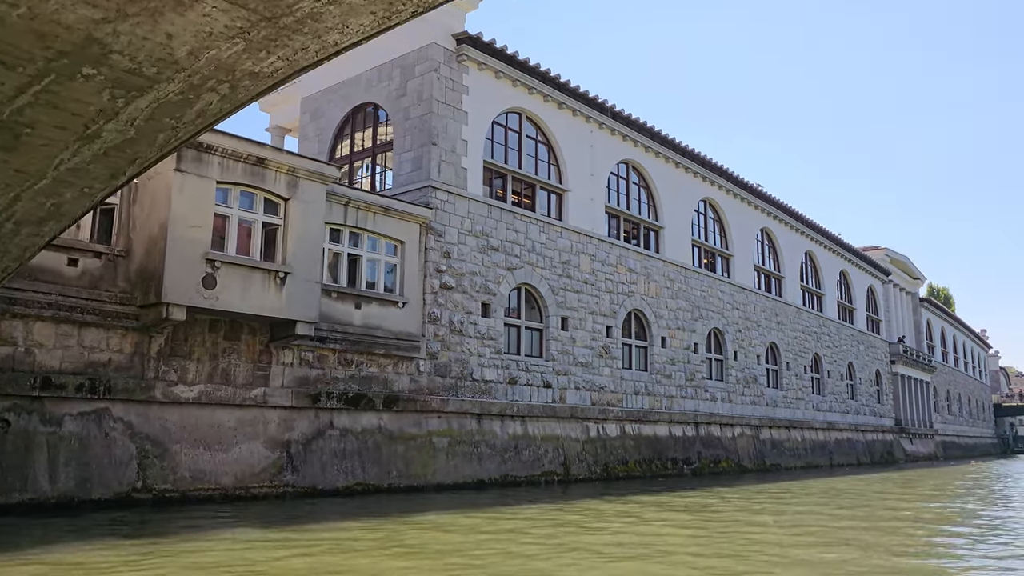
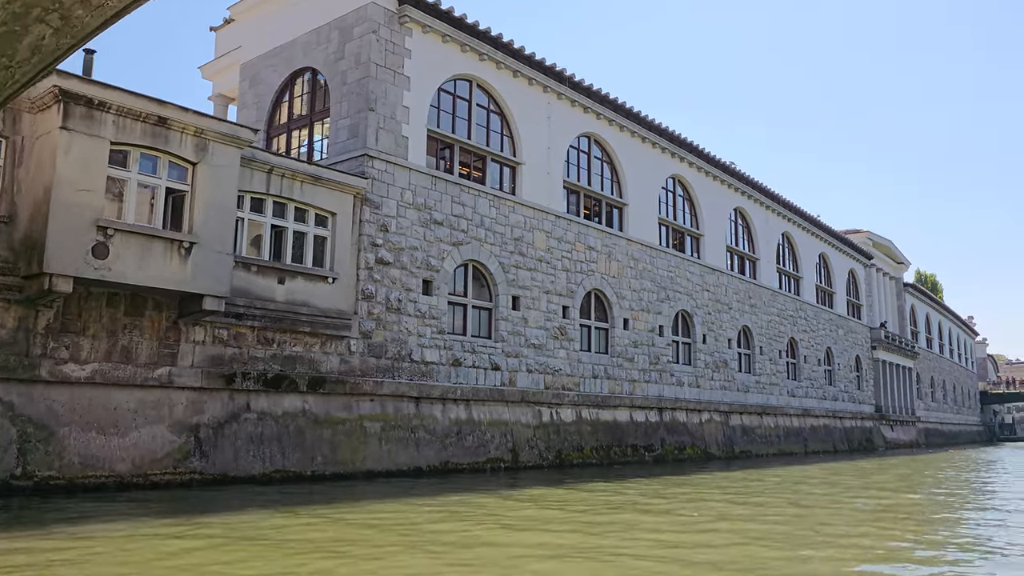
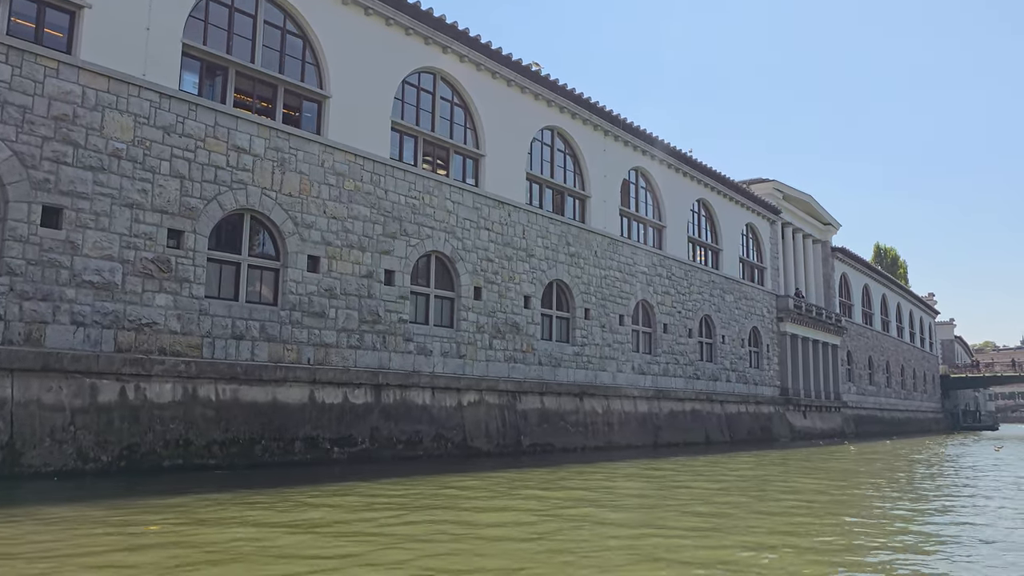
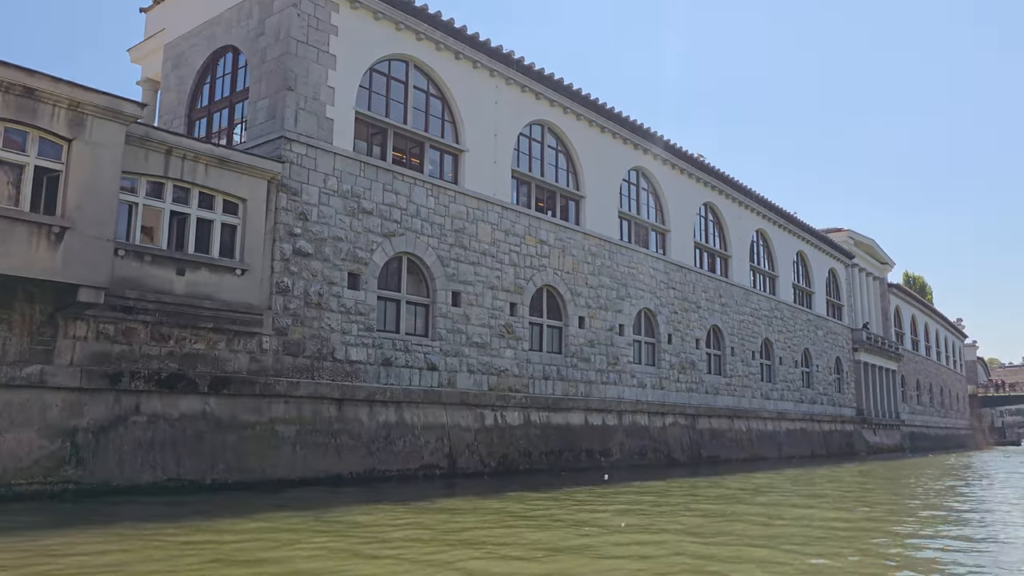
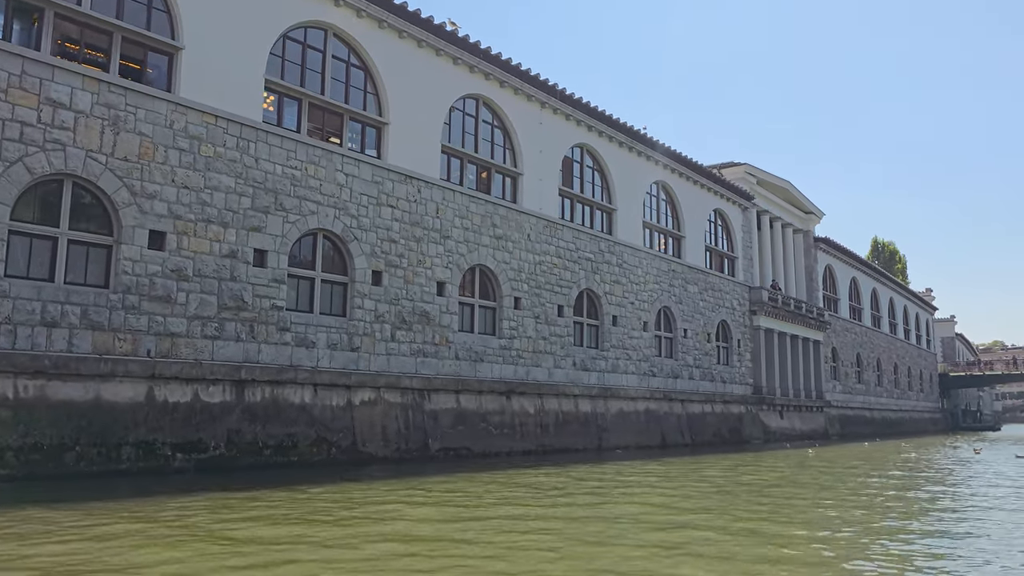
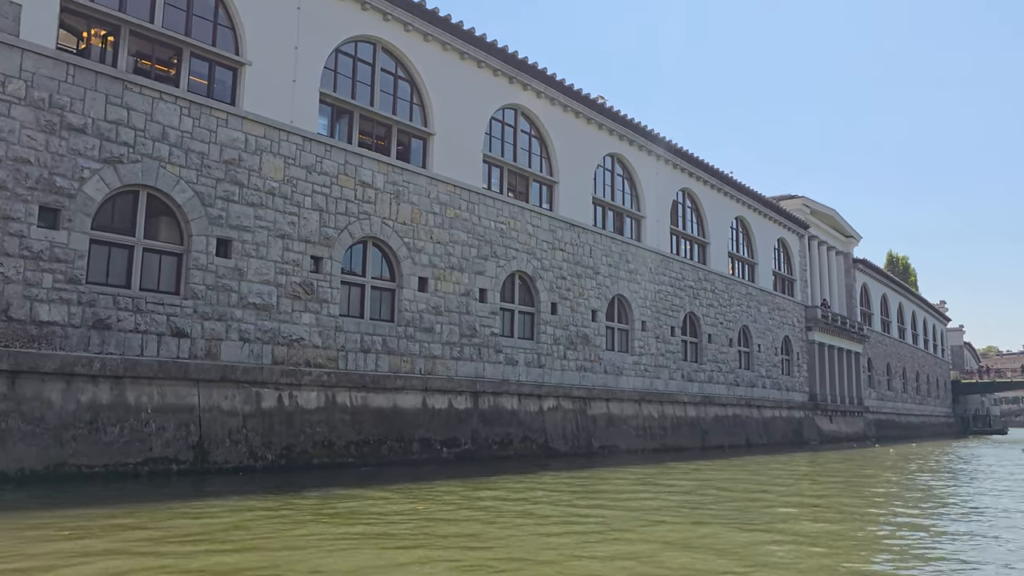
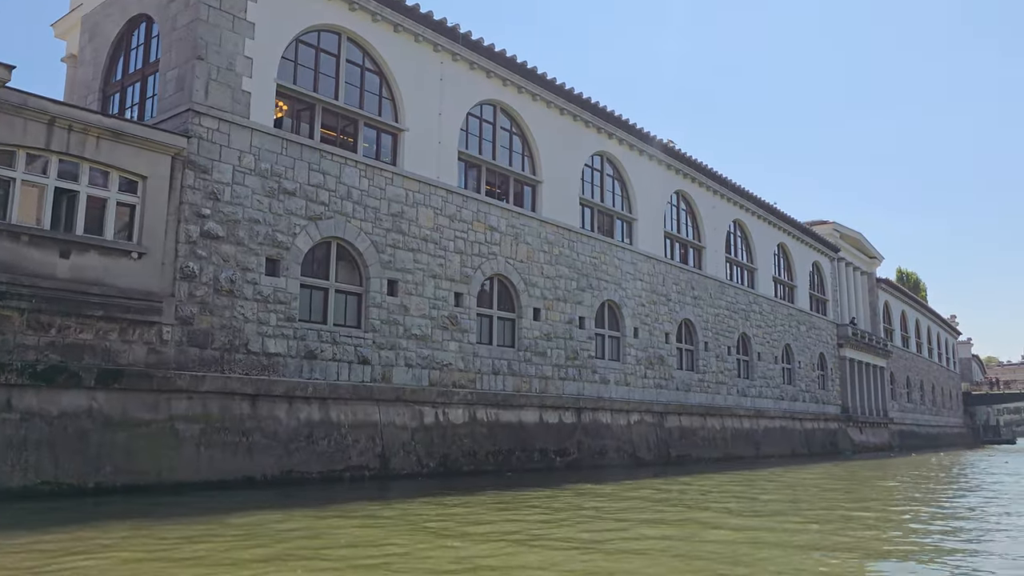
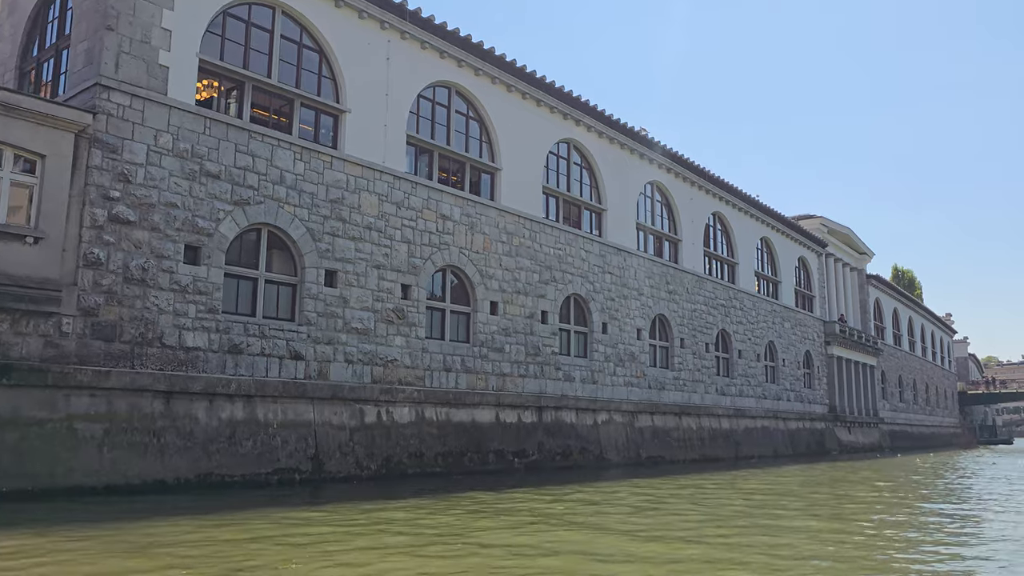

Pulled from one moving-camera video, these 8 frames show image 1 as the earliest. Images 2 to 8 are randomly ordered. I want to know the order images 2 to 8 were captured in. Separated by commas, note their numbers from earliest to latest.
2, 4, 7, 8, 6, 3, 5
